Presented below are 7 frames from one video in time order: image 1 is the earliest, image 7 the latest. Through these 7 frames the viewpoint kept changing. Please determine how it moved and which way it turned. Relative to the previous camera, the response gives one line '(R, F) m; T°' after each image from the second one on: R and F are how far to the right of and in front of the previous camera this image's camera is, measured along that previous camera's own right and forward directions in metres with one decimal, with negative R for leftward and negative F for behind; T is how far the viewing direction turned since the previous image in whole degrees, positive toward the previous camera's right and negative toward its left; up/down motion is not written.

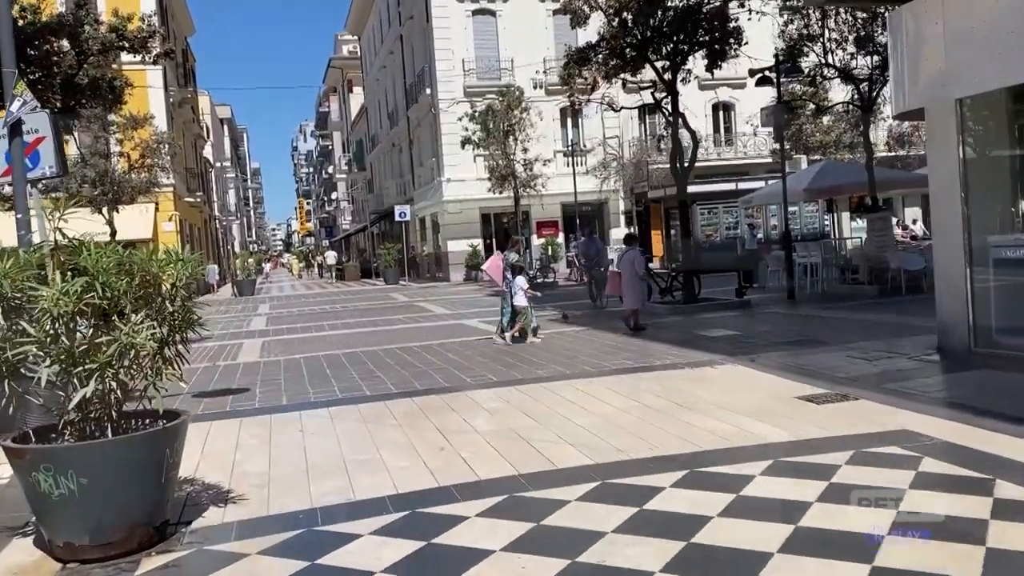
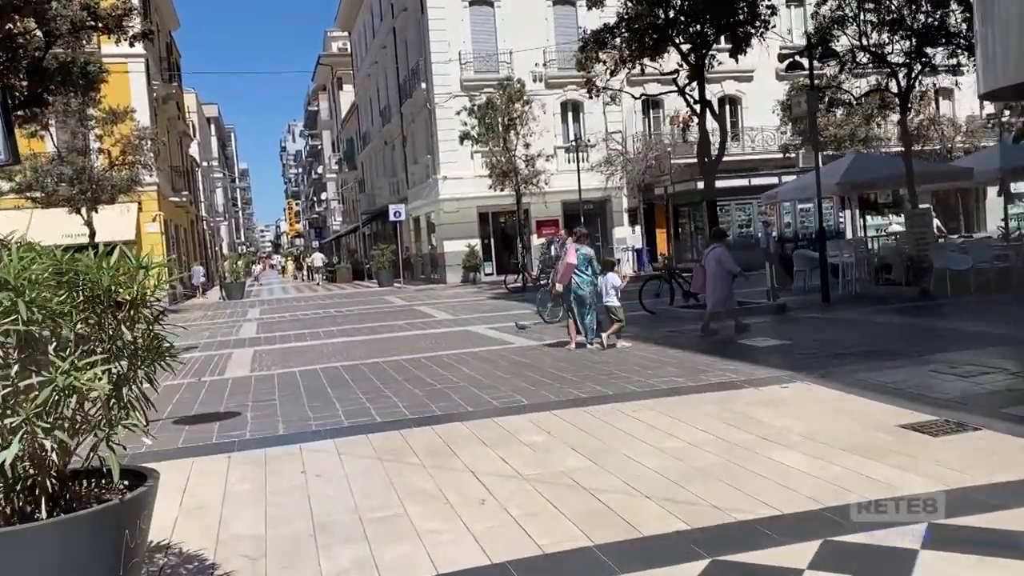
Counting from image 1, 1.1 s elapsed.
(-0.4, +1.3) m; +1°
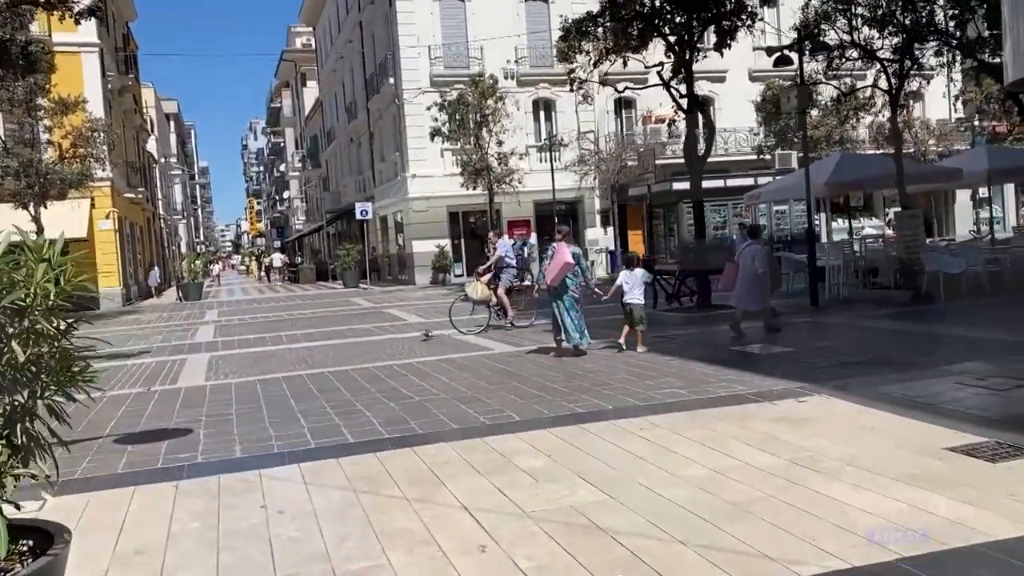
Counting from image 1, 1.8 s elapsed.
(-0.2, +0.9) m; +2°
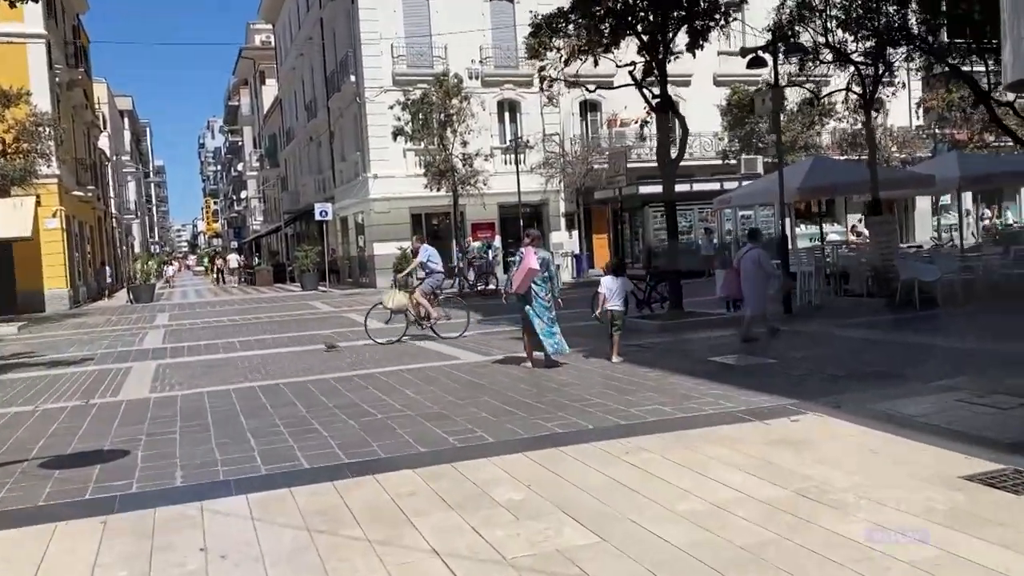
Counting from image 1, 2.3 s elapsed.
(-0.1, +0.6) m; +3°
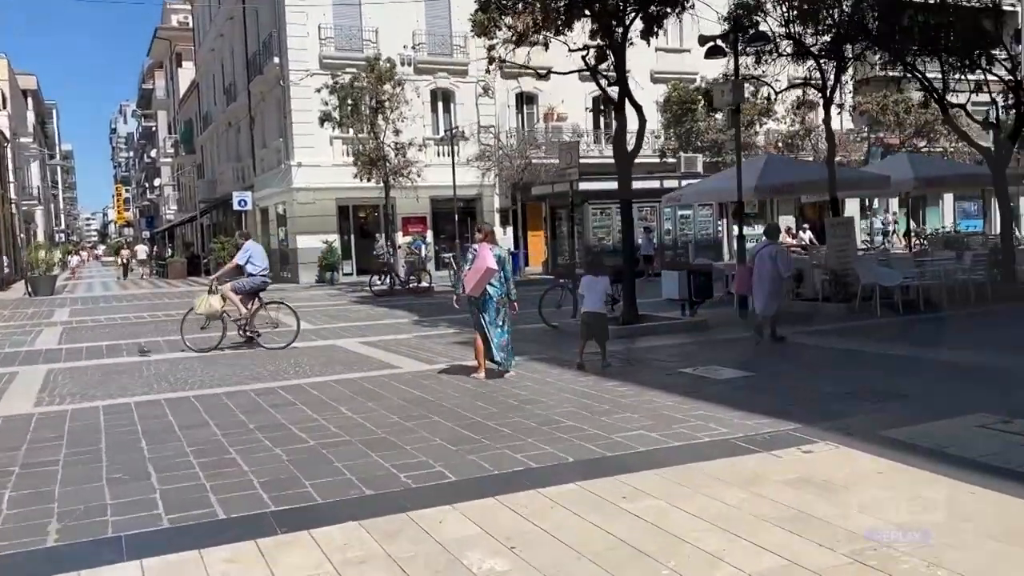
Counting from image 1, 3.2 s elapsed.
(-0.3, +1.2) m; +5°
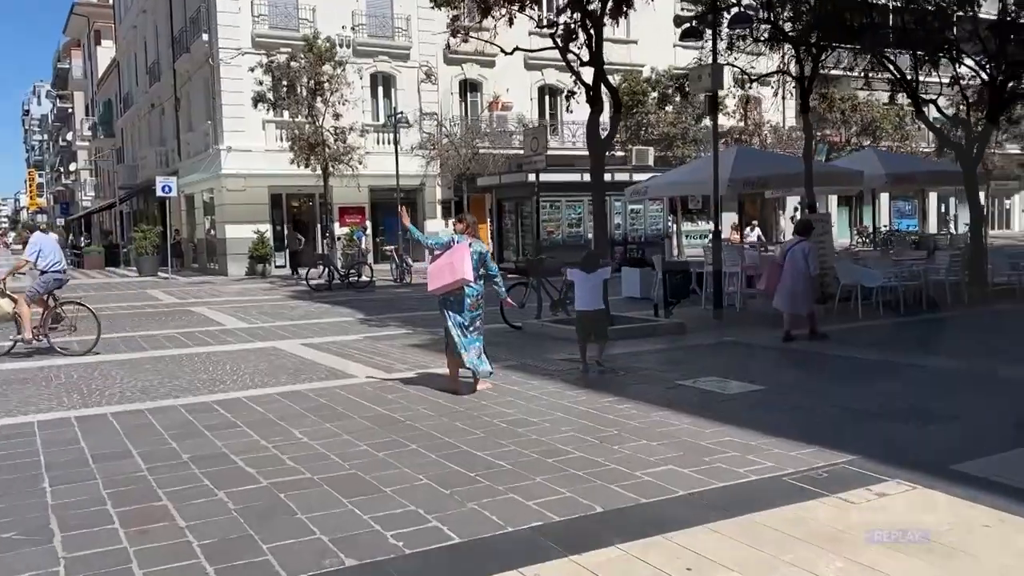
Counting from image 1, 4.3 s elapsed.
(-0.4, +1.2) m; +5°
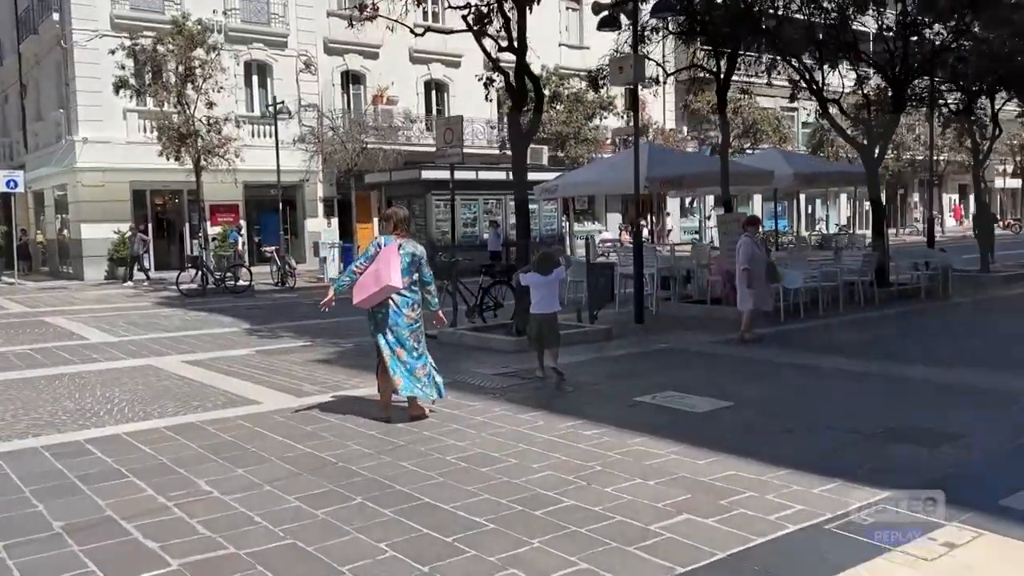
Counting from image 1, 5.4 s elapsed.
(-0.5, +1.1) m; +8°
